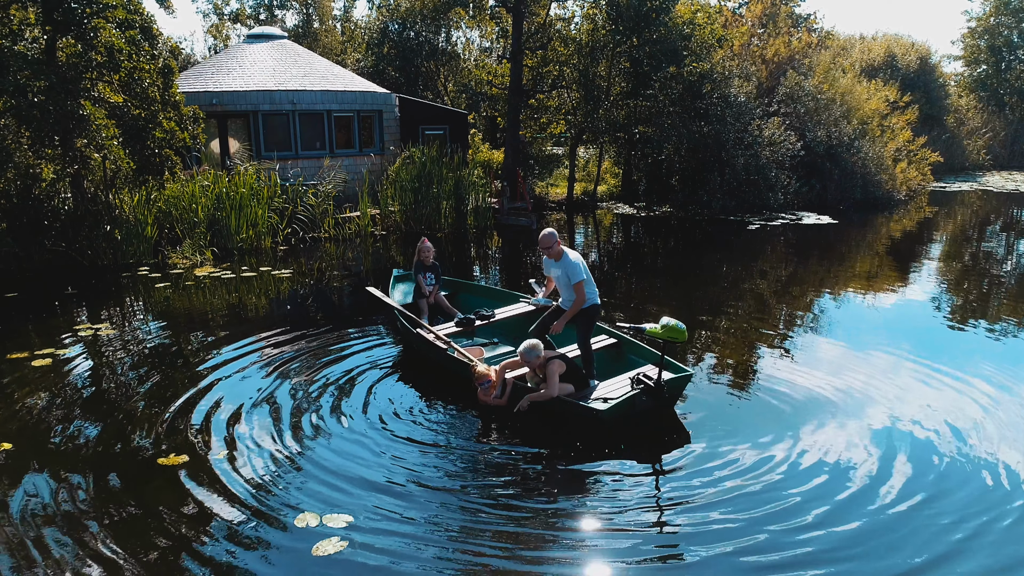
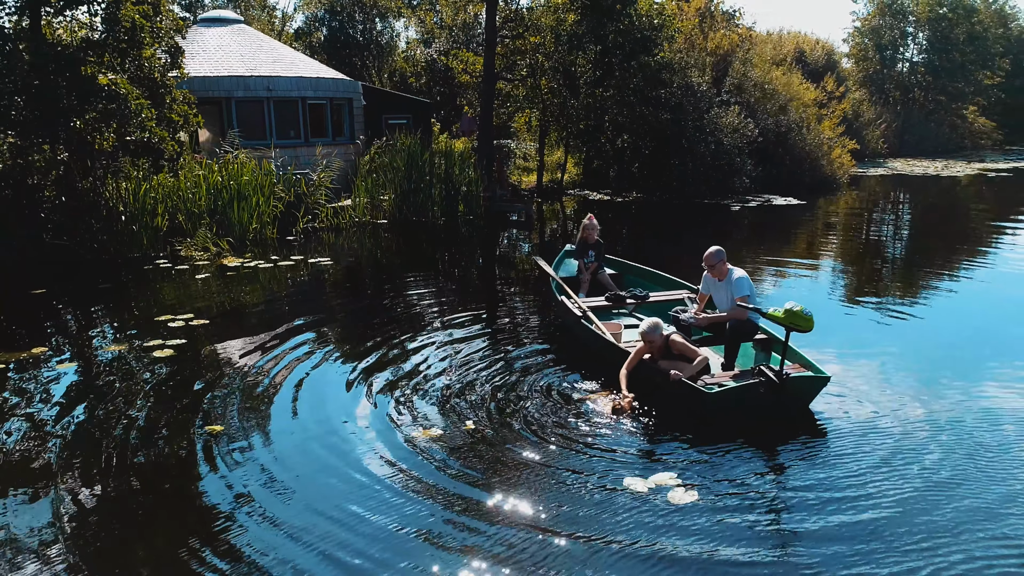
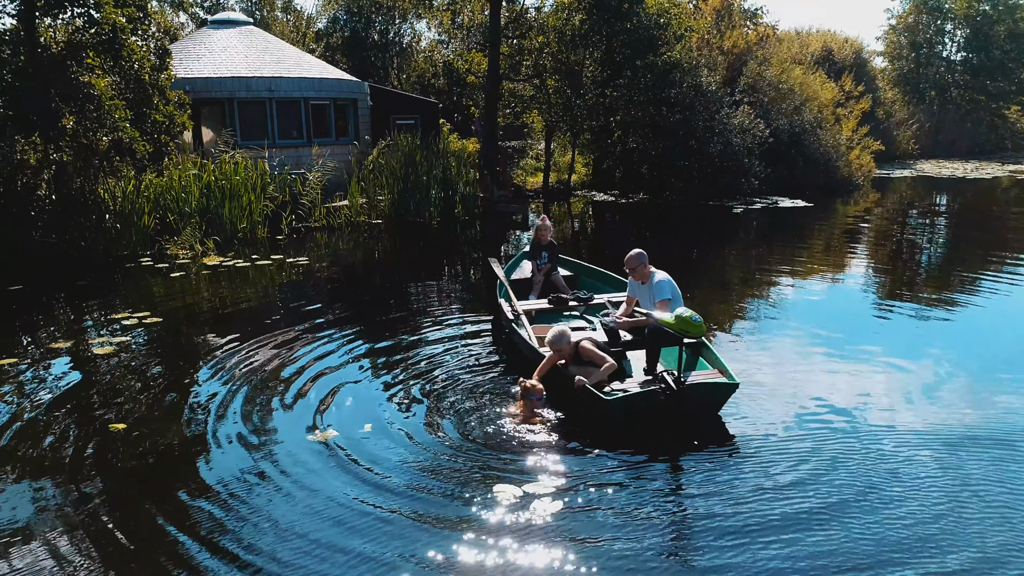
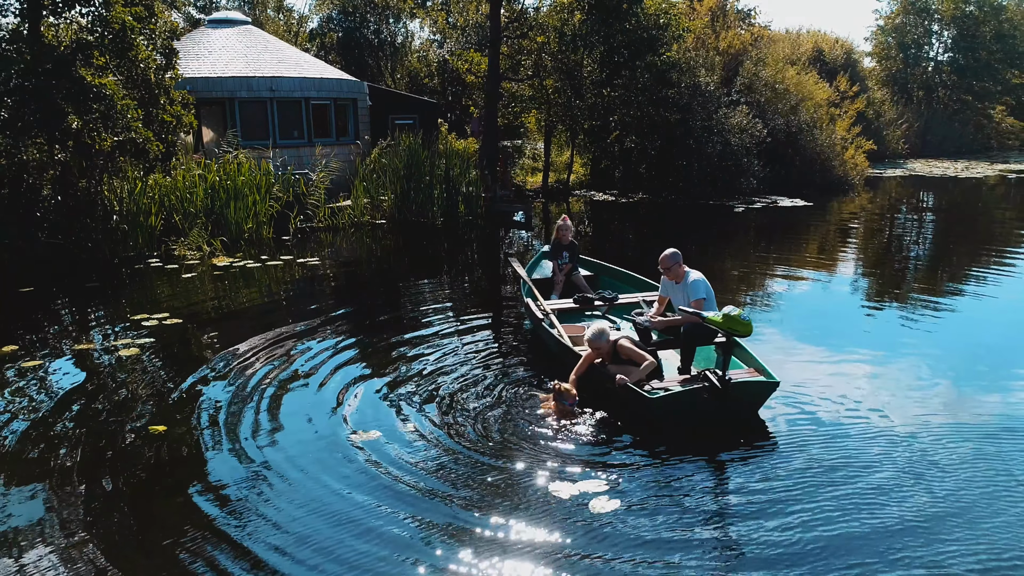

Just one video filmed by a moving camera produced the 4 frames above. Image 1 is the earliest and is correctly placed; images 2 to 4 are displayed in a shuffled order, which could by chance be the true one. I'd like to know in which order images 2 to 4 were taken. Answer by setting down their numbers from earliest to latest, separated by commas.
3, 4, 2
